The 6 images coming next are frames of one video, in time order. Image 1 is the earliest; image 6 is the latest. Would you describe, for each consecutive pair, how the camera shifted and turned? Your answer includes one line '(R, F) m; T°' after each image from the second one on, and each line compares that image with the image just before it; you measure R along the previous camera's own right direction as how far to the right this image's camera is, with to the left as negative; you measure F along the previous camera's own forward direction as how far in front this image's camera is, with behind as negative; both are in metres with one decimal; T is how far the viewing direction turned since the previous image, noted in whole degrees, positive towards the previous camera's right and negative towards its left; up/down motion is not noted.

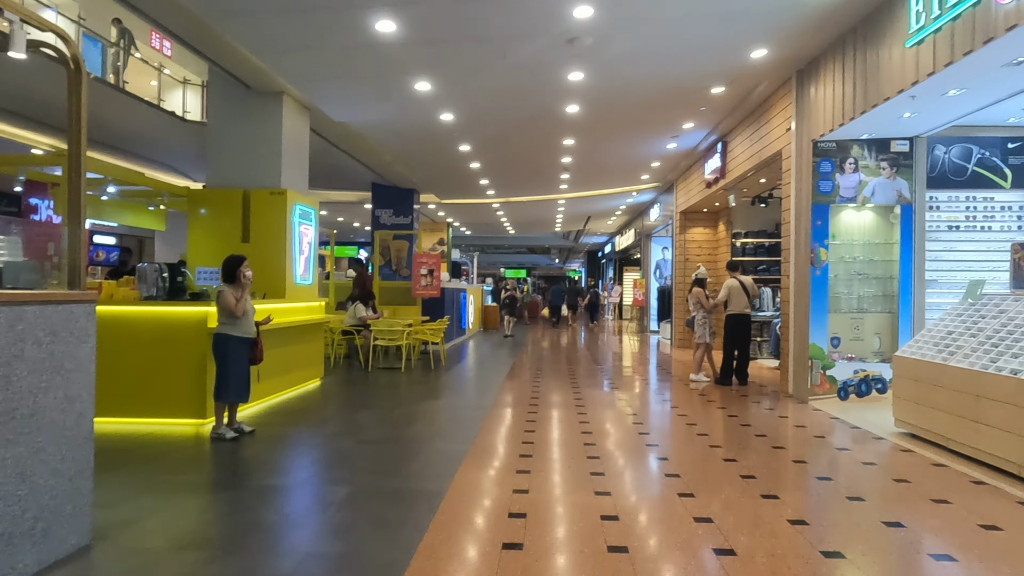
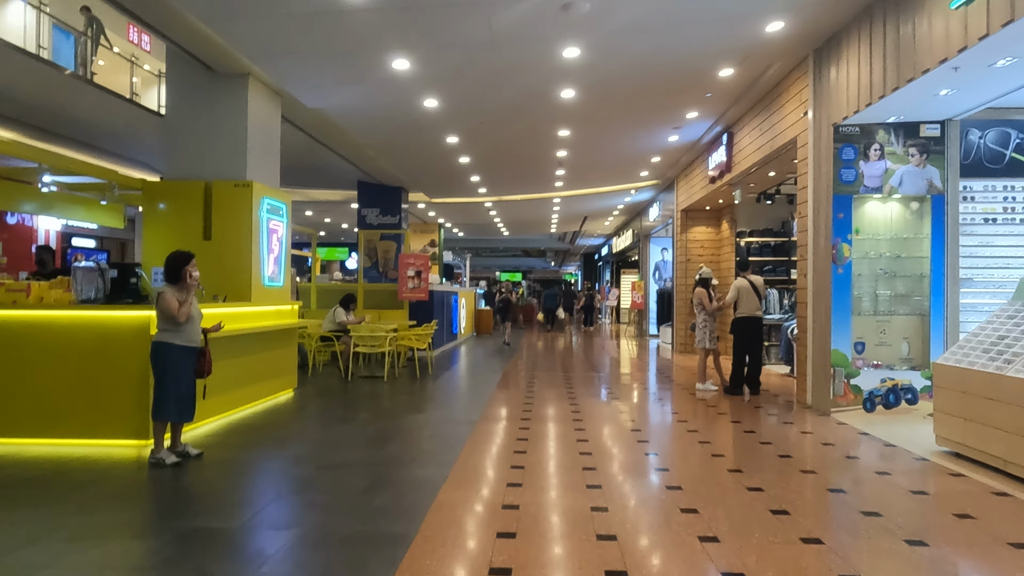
(0.0, +0.6) m; 0°
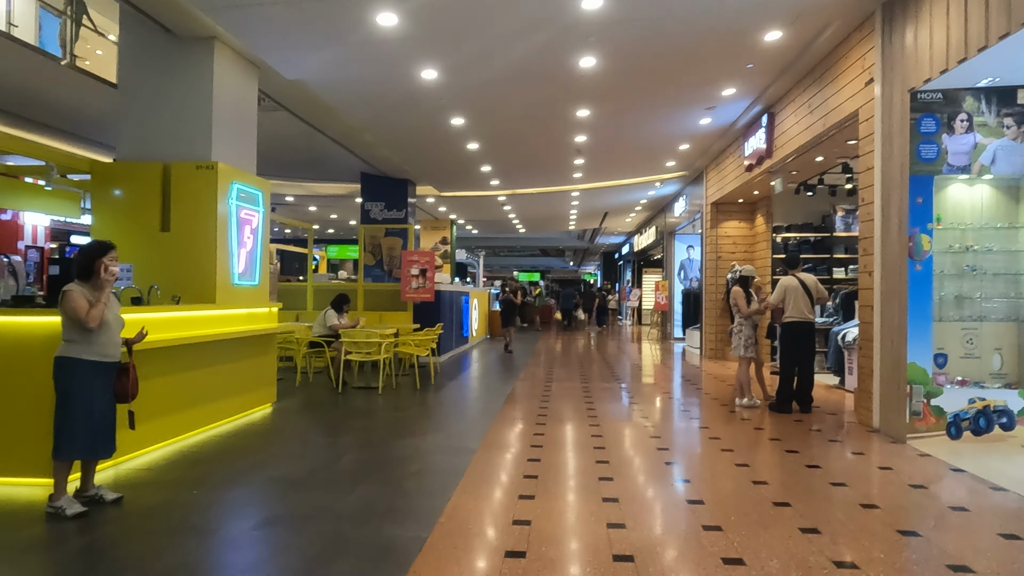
(+0.1, +0.9) m; -1°
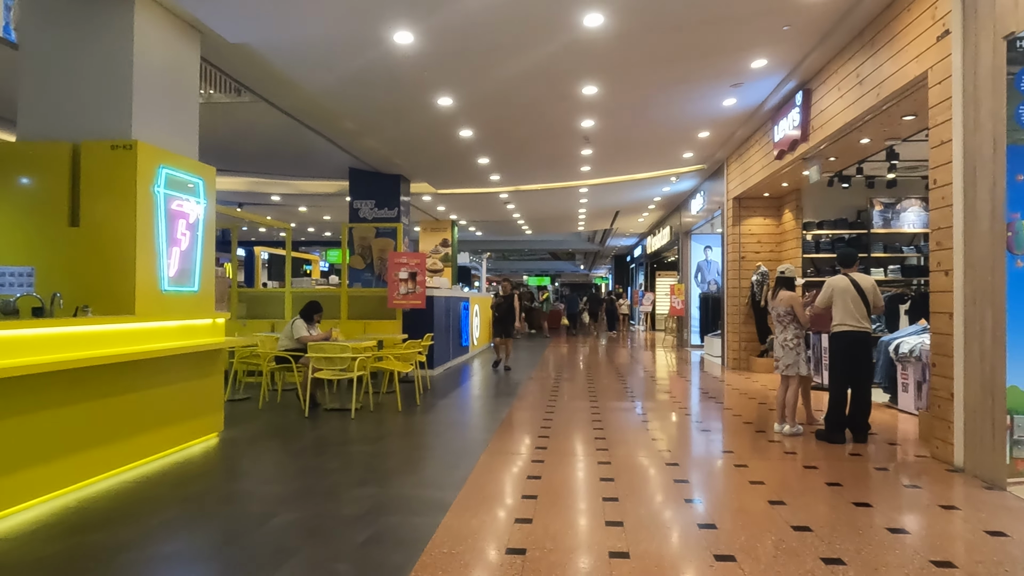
(+0.1, +1.0) m; -1°
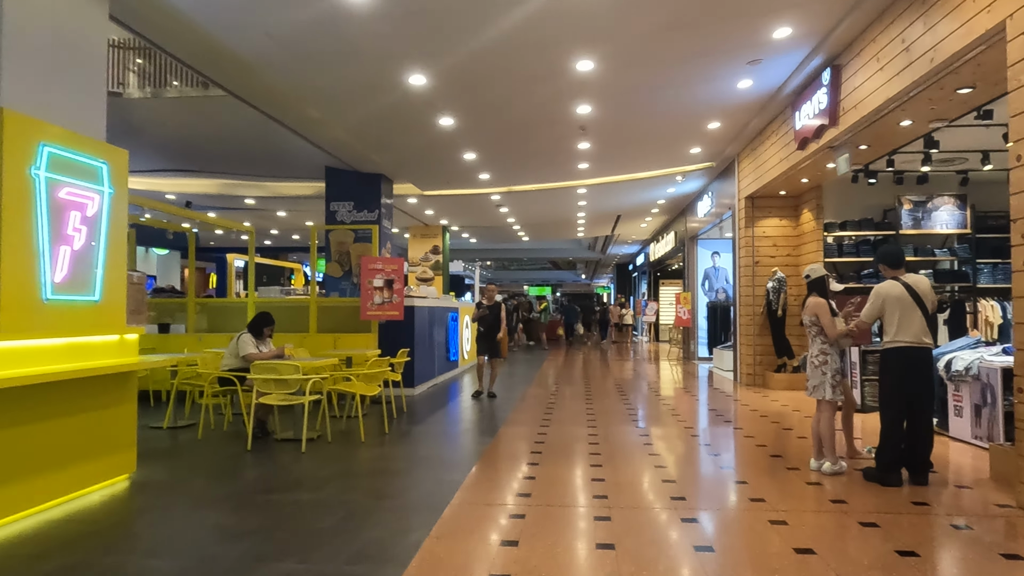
(+0.1, +0.9) m; 0°
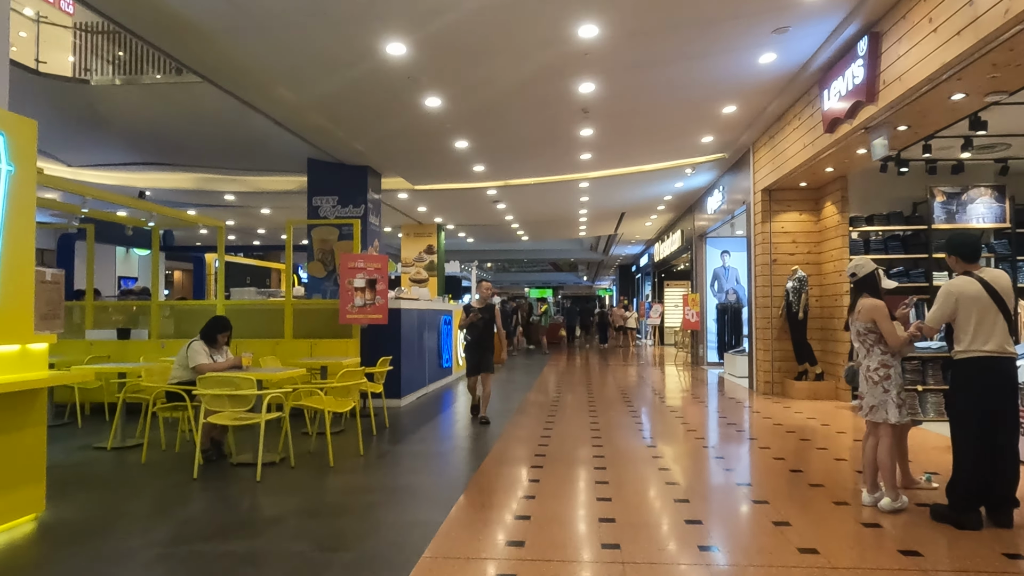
(+0.1, +0.7) m; 0°
